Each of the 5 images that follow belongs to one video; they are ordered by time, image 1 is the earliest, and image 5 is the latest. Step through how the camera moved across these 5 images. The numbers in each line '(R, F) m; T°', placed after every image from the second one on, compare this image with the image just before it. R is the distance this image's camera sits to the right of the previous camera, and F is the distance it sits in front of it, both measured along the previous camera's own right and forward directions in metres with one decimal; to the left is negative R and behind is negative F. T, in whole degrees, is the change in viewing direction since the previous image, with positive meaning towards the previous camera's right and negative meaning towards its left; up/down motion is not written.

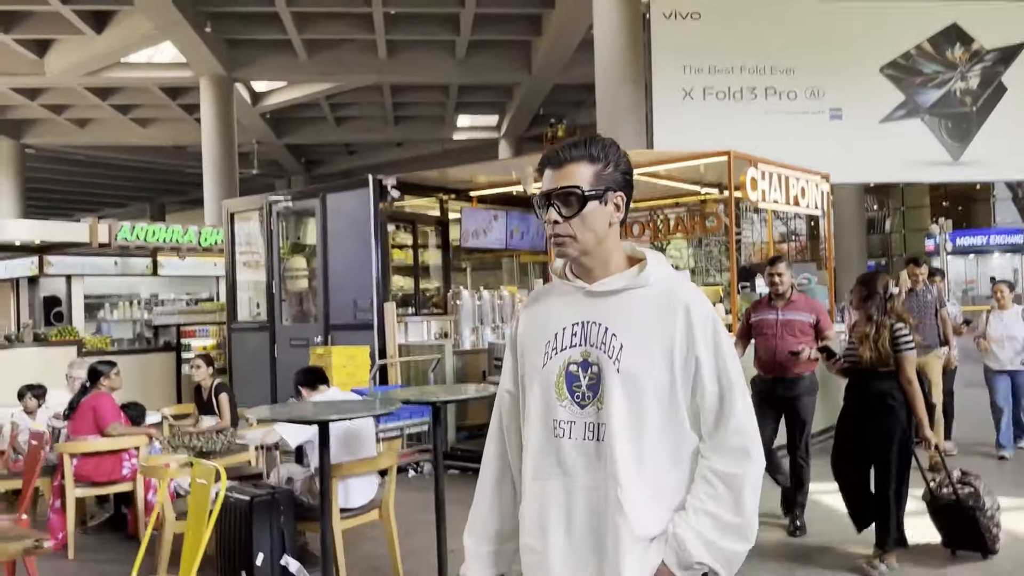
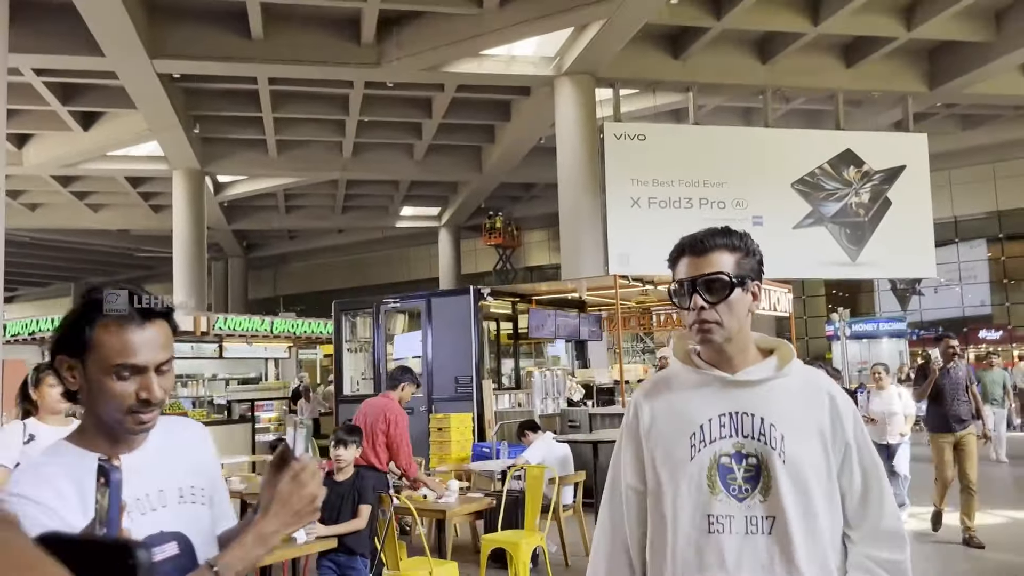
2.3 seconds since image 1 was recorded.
(-0.9, -1.3) m; +7°
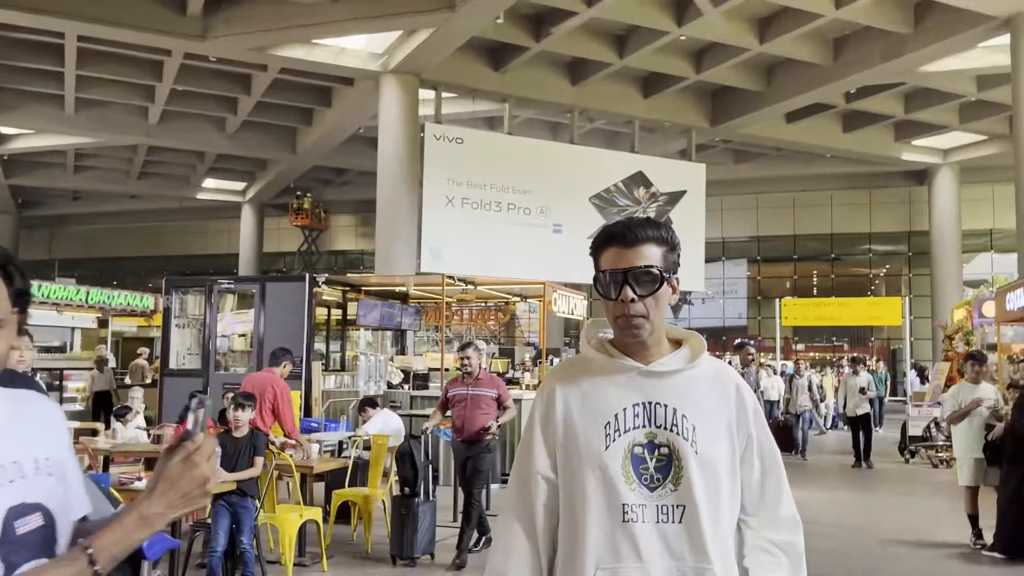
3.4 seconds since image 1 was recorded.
(-0.3, -0.6) m; +14°
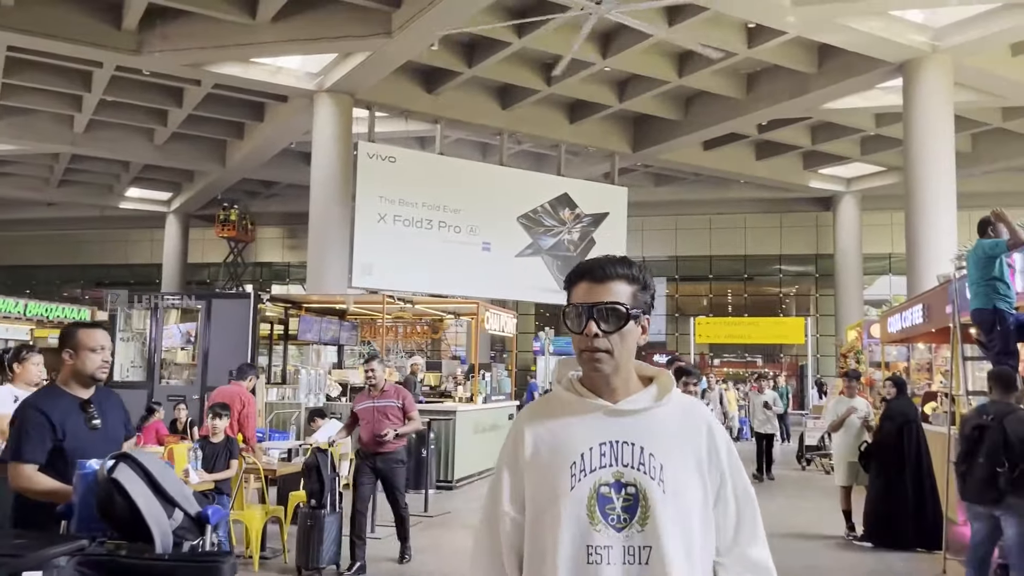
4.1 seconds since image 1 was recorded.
(-0.1, -0.4) m; +5°
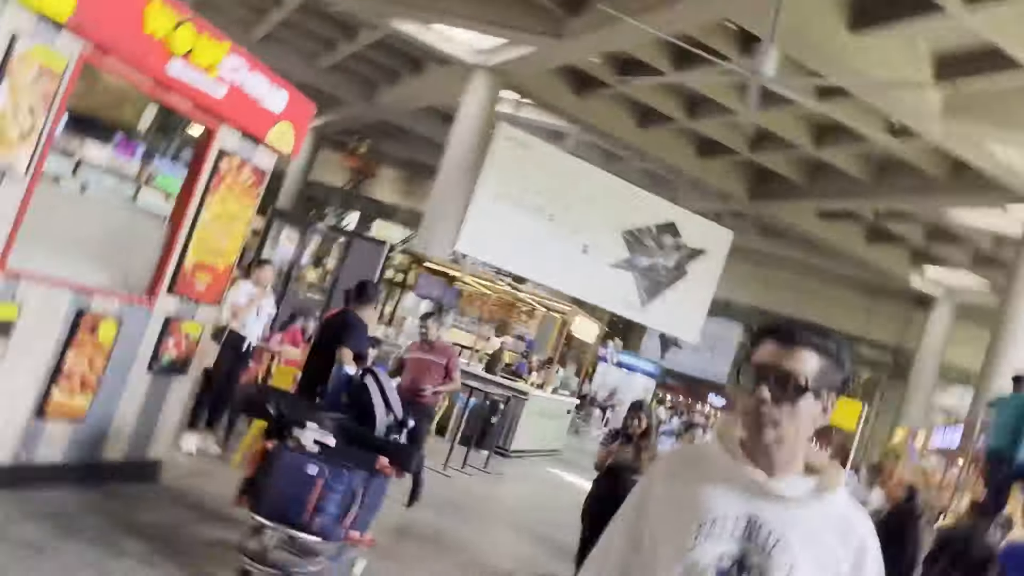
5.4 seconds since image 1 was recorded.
(-0.1, -0.7) m; -5°
